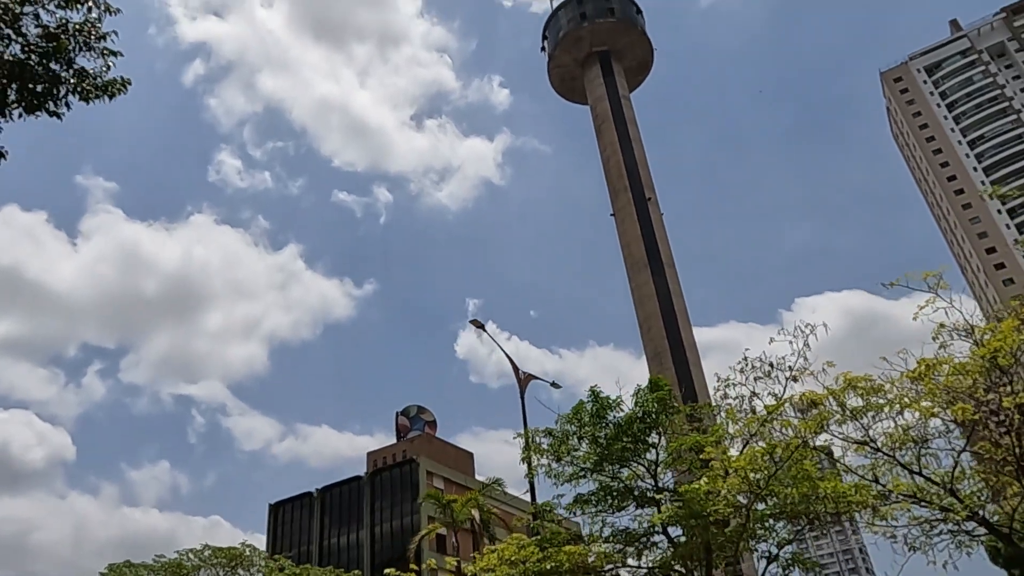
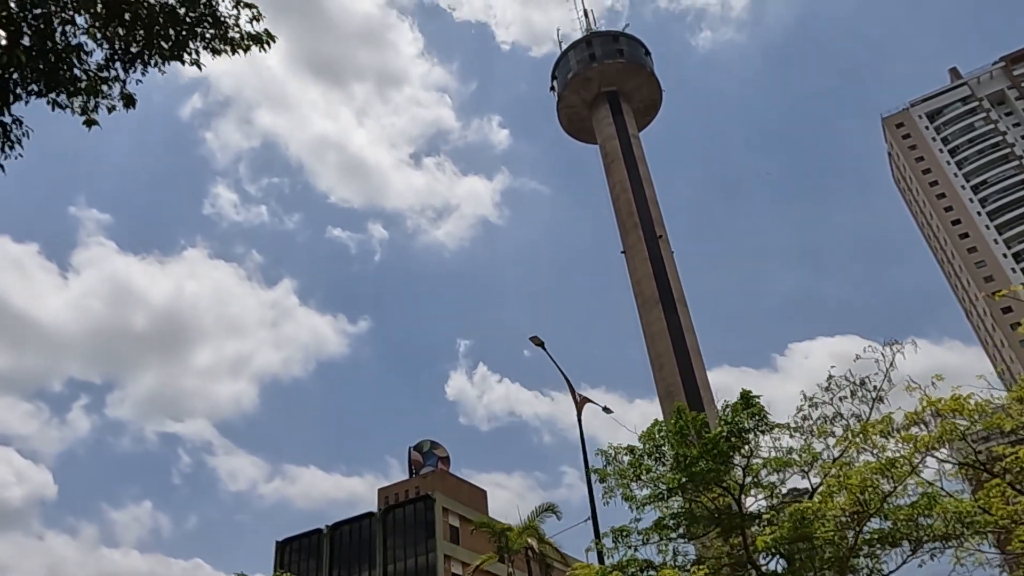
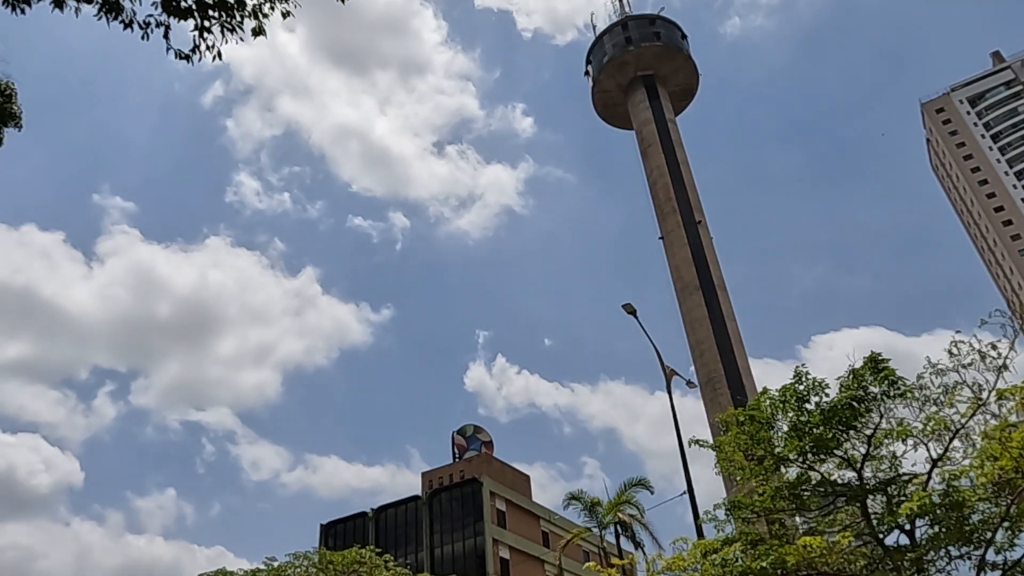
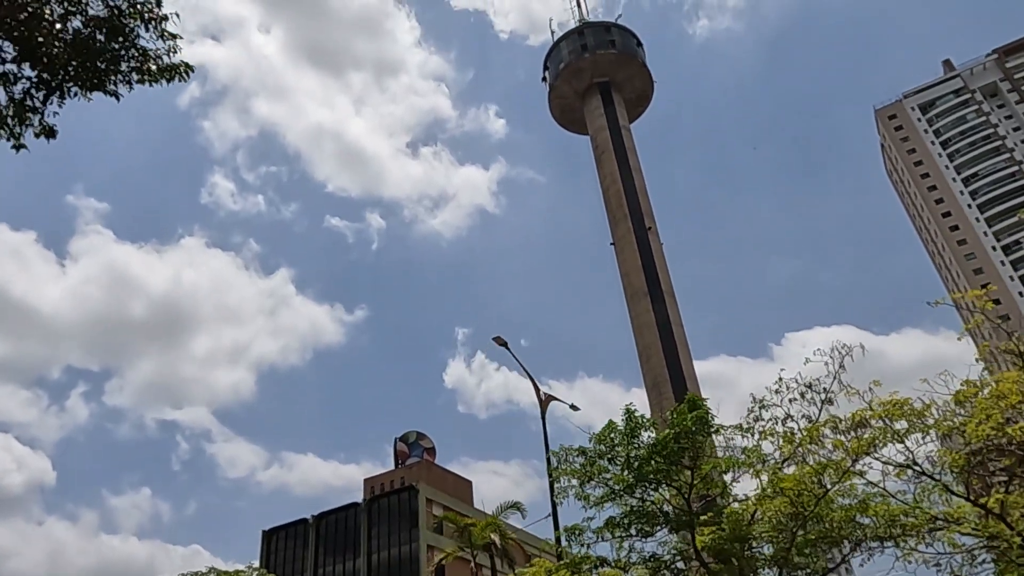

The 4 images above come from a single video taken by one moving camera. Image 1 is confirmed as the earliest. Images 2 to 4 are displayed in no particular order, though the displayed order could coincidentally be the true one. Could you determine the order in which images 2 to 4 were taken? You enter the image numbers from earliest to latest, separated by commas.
4, 2, 3
